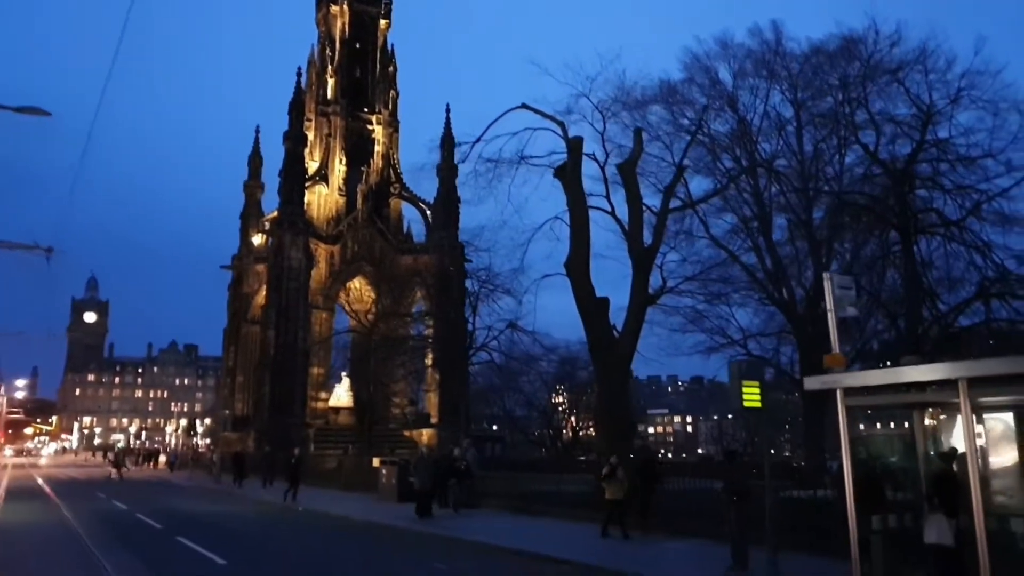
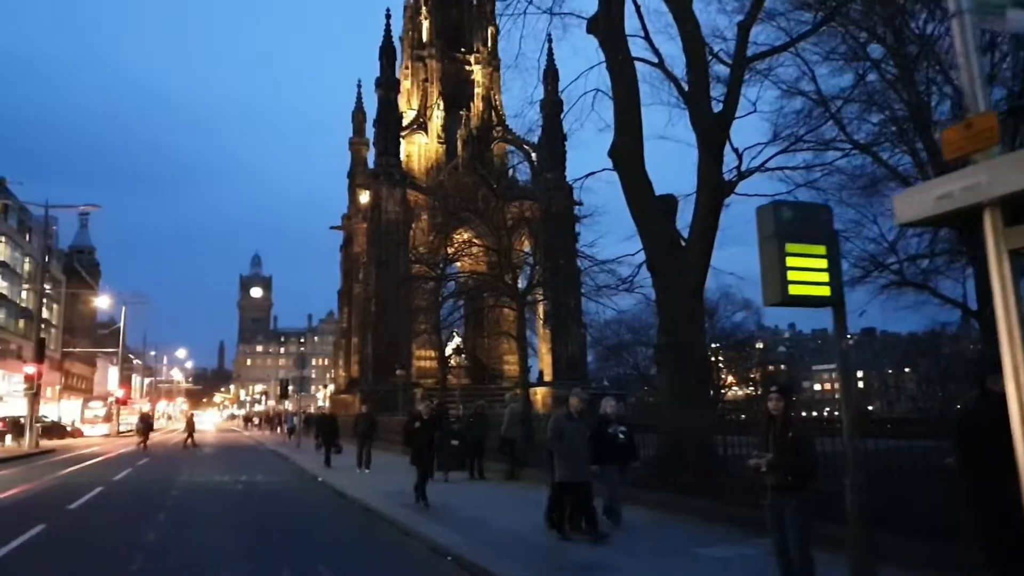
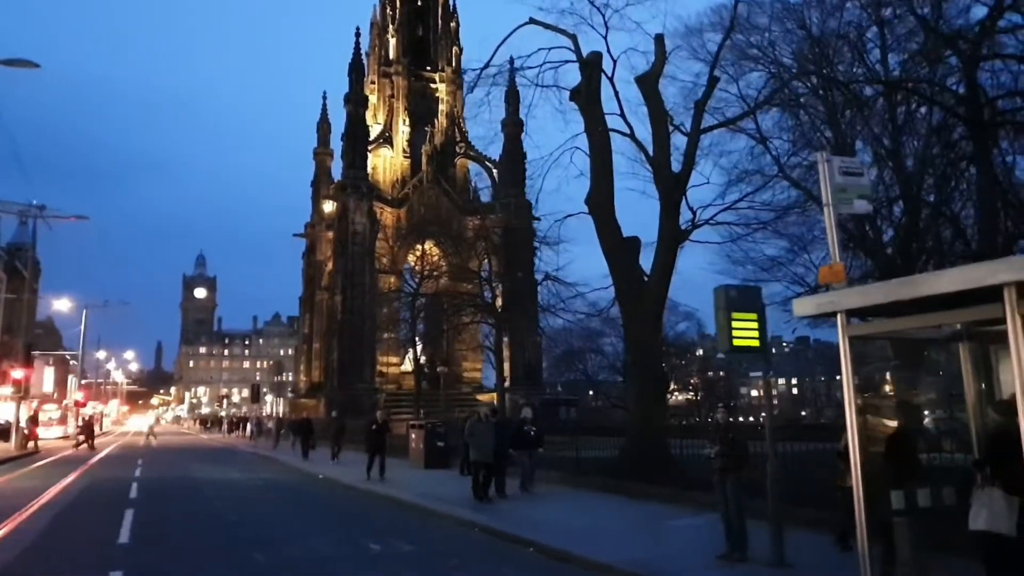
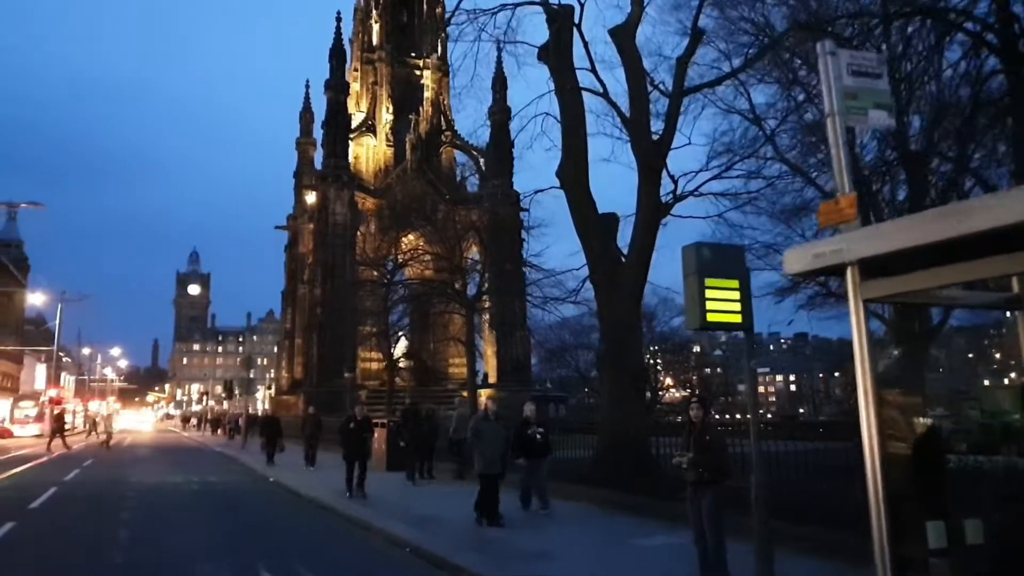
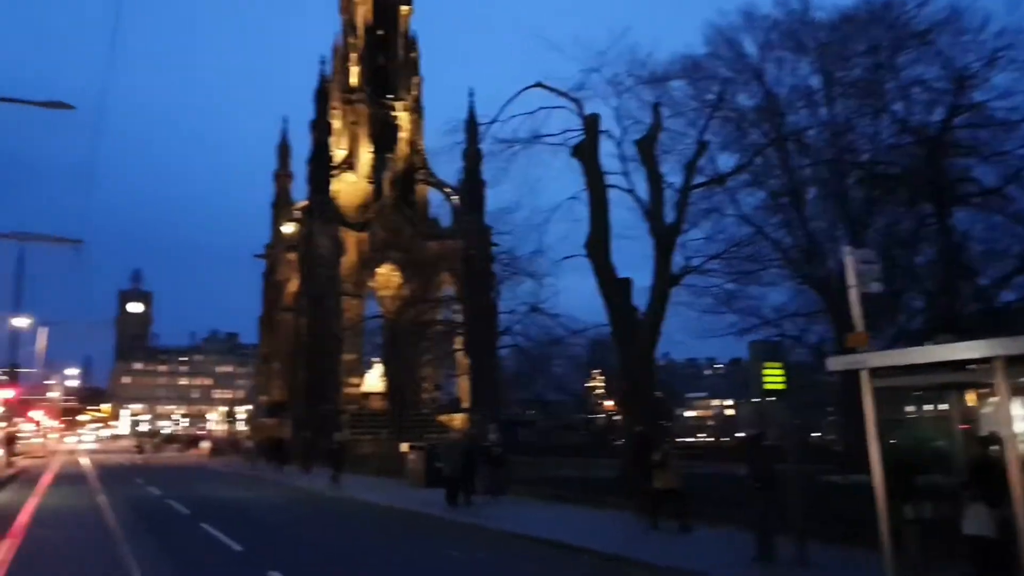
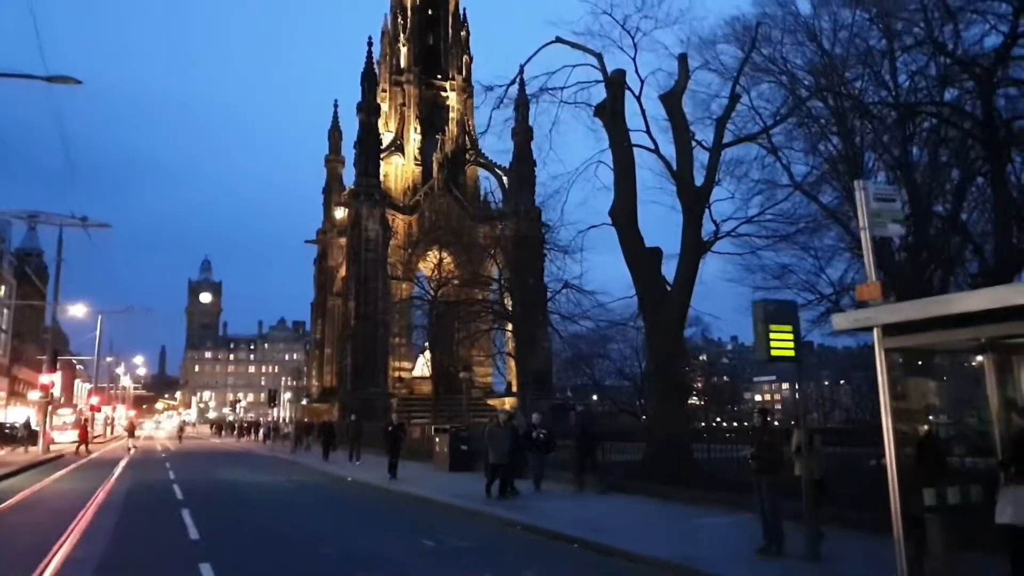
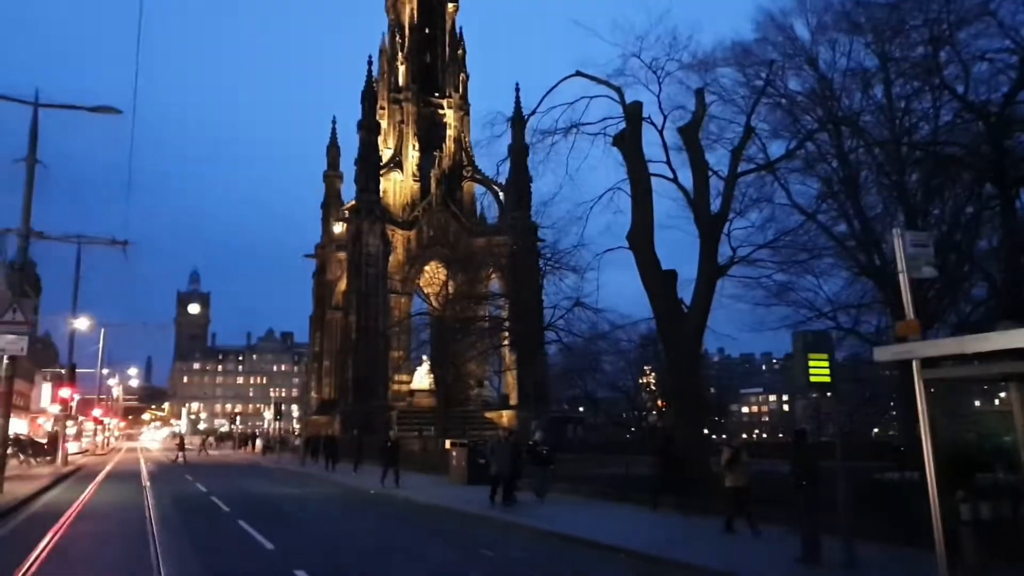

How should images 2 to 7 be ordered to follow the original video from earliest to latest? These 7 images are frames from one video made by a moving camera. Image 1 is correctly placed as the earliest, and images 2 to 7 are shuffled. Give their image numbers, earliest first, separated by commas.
5, 7, 6, 3, 4, 2
